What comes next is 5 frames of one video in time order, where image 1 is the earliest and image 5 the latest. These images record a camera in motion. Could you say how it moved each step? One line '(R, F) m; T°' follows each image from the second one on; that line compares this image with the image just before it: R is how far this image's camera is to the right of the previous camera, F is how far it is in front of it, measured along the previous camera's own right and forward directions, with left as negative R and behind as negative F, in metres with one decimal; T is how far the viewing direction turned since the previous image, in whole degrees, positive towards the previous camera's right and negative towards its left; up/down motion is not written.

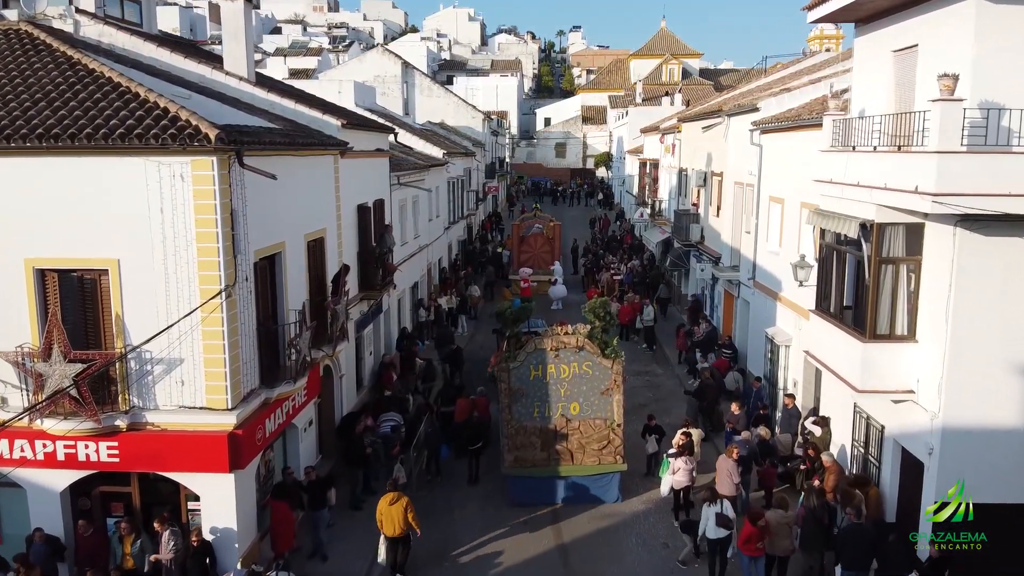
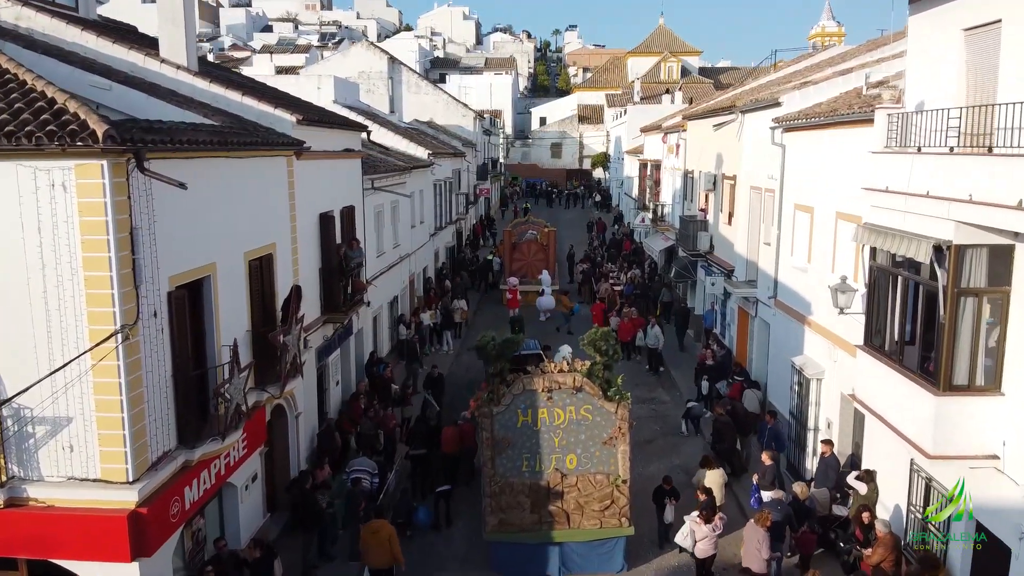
(+0.2, +2.2) m; 0°
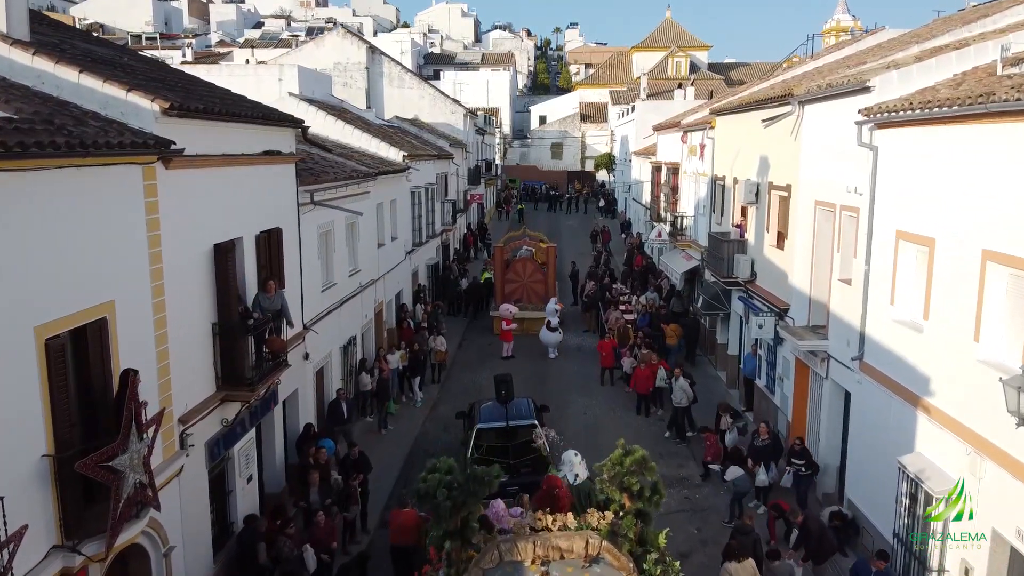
(+0.3, +4.4) m; 0°
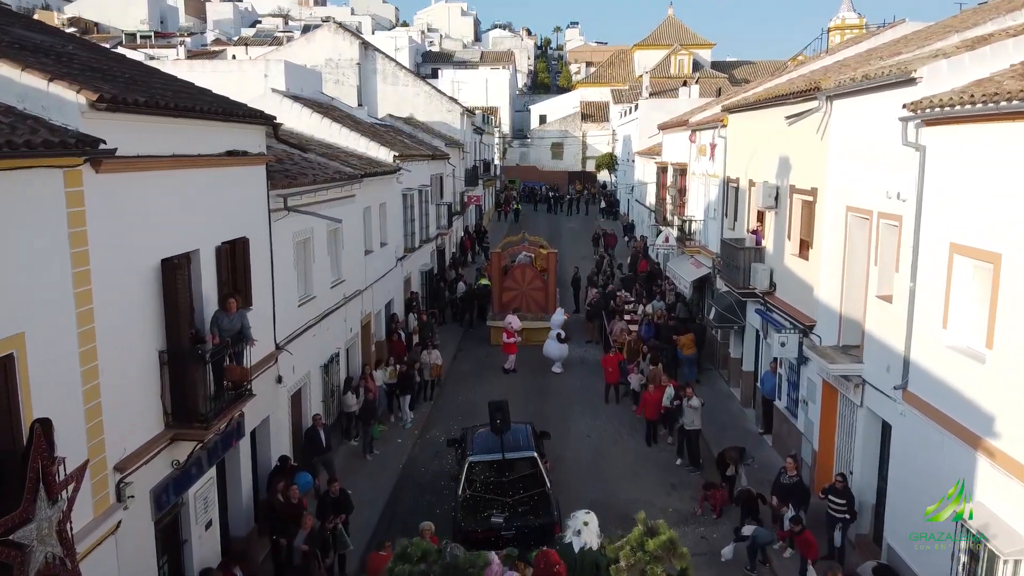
(+0.1, +1.4) m; 0°
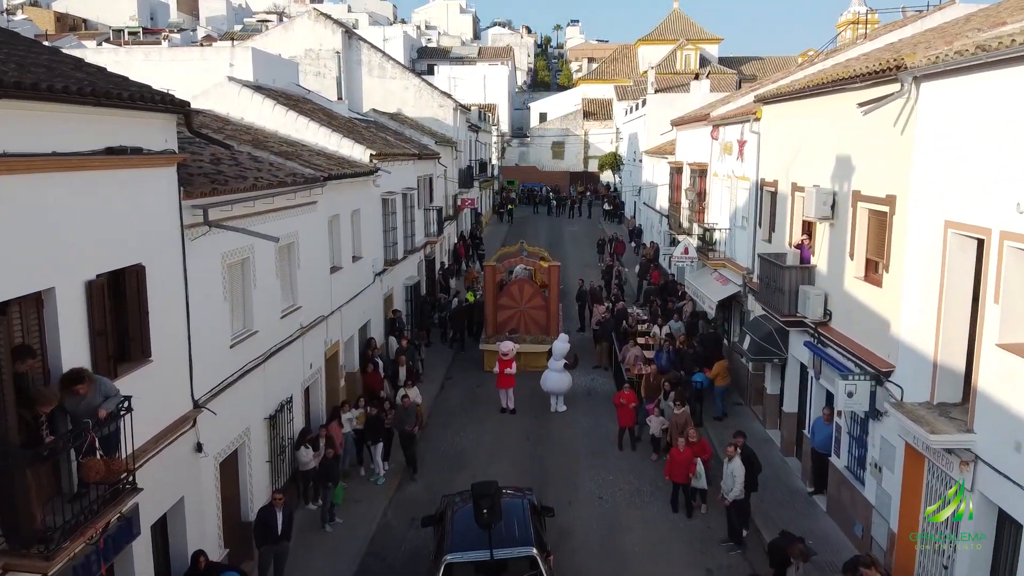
(+0.1, +2.8) m; 0°
